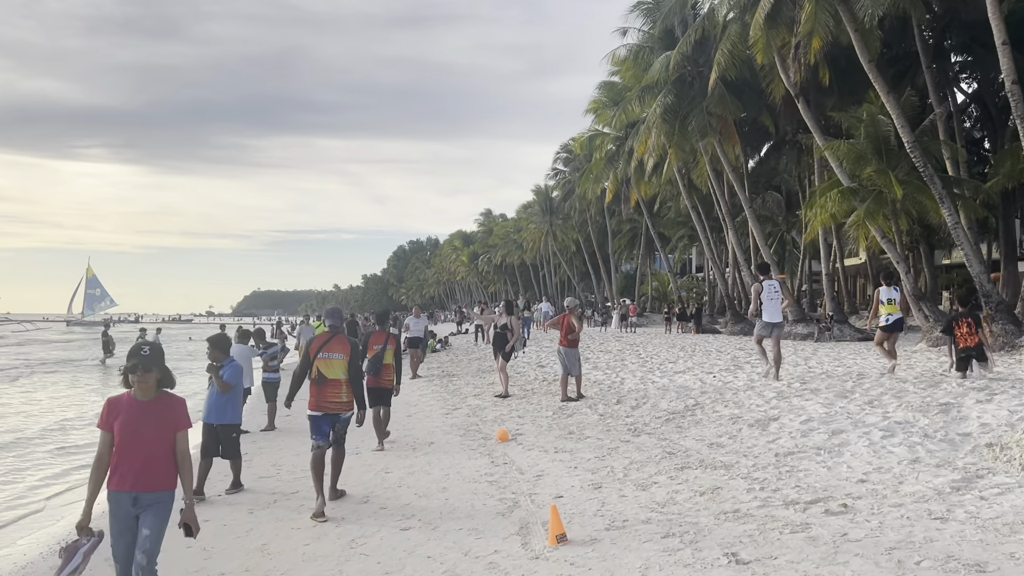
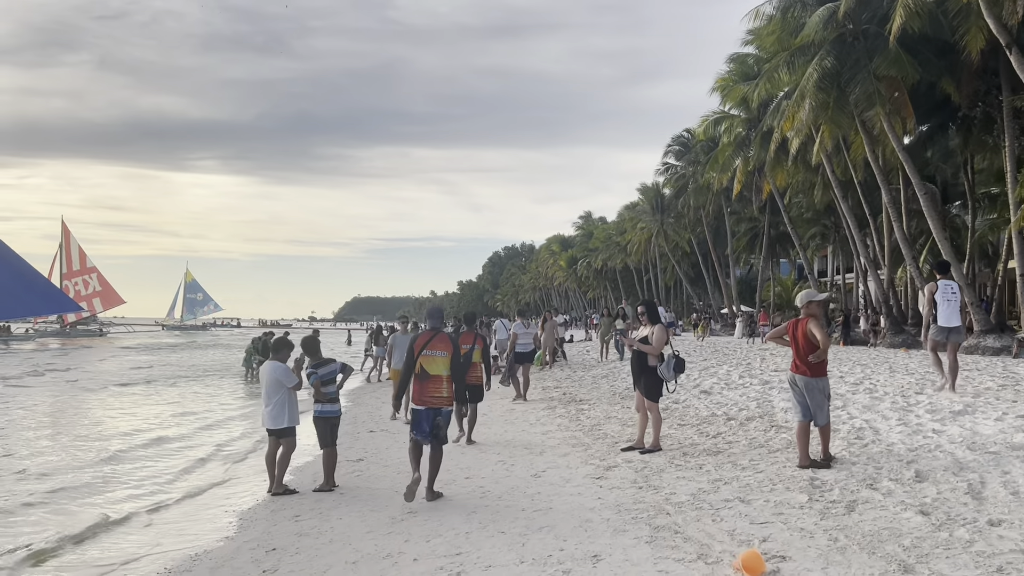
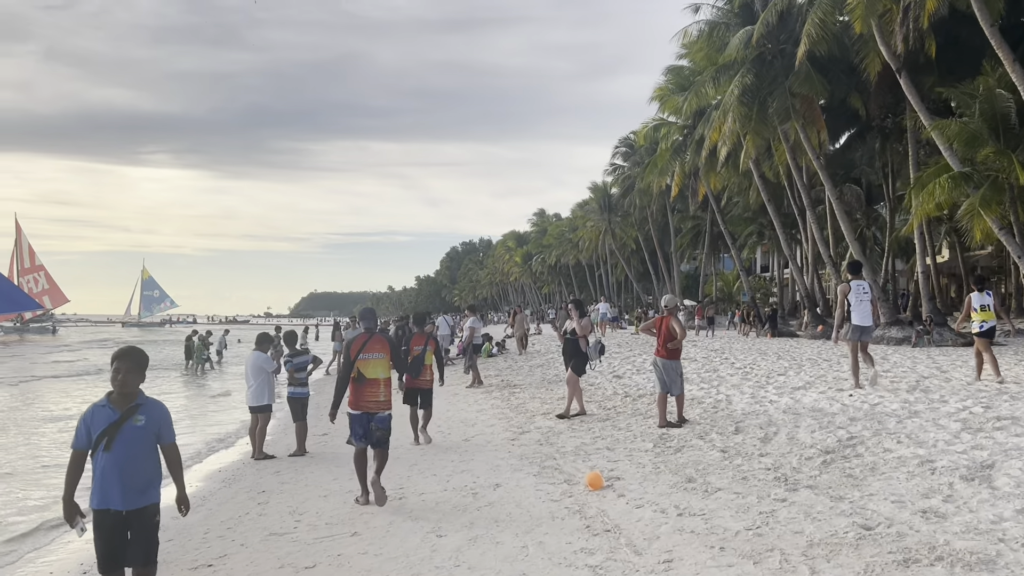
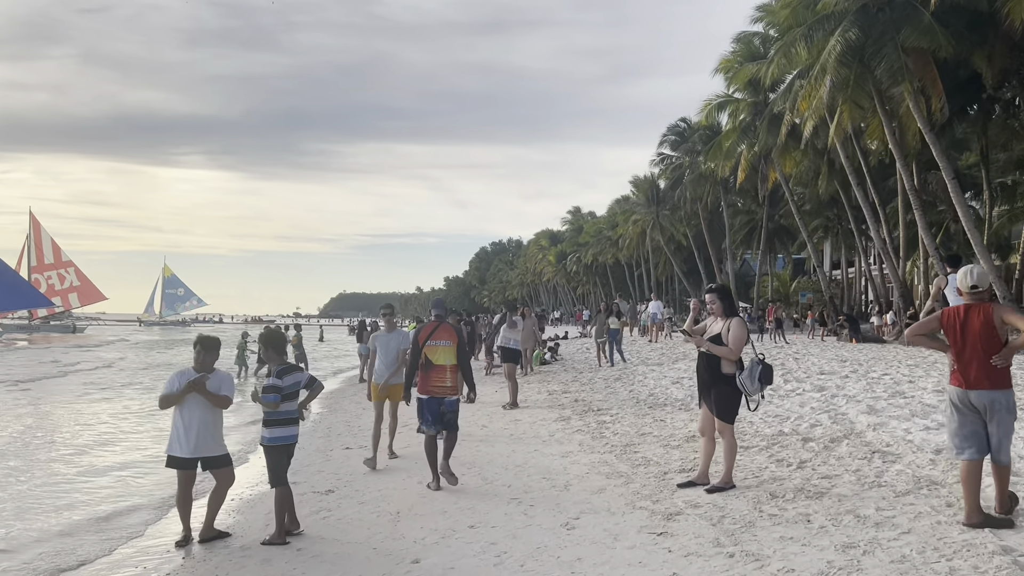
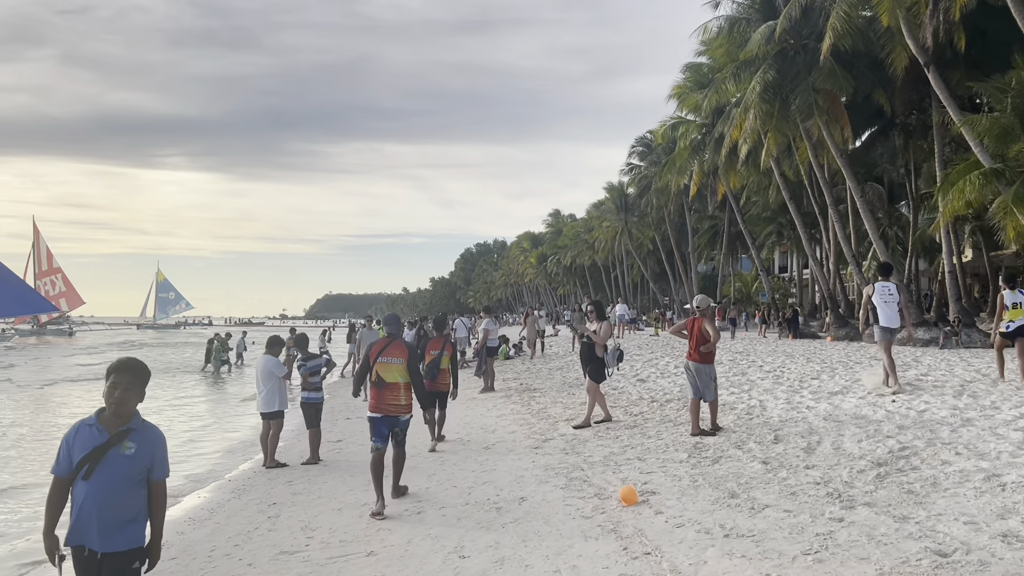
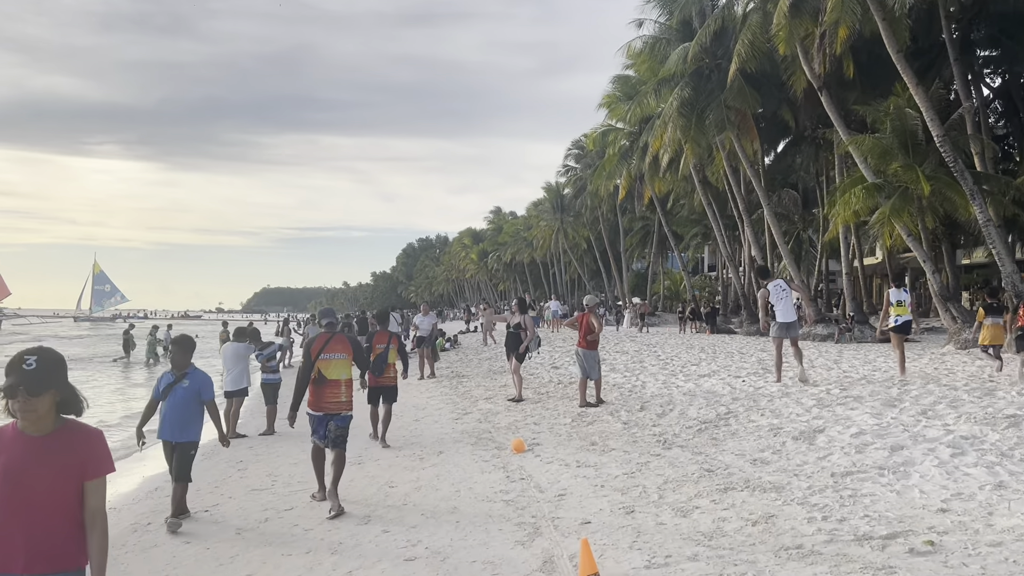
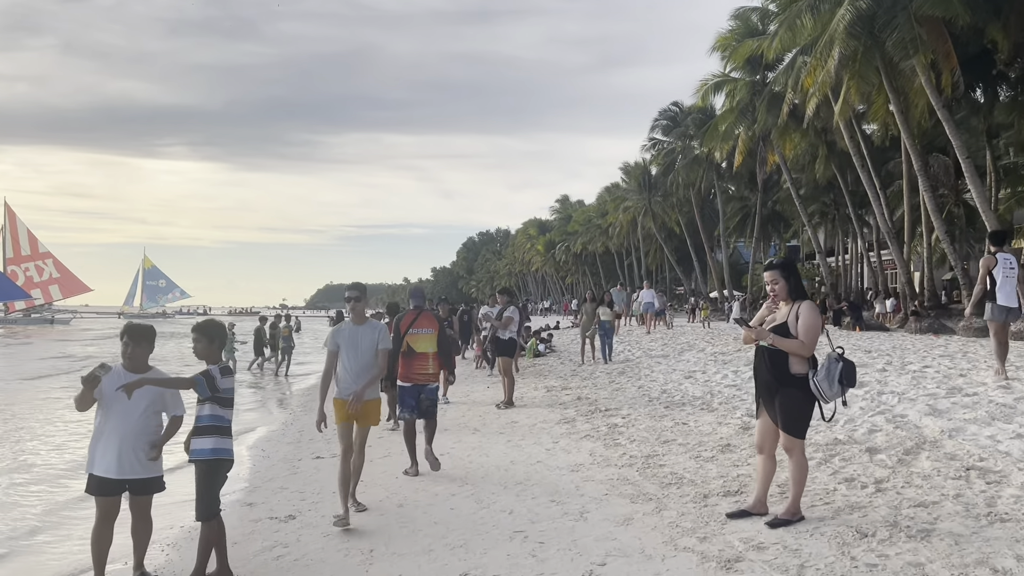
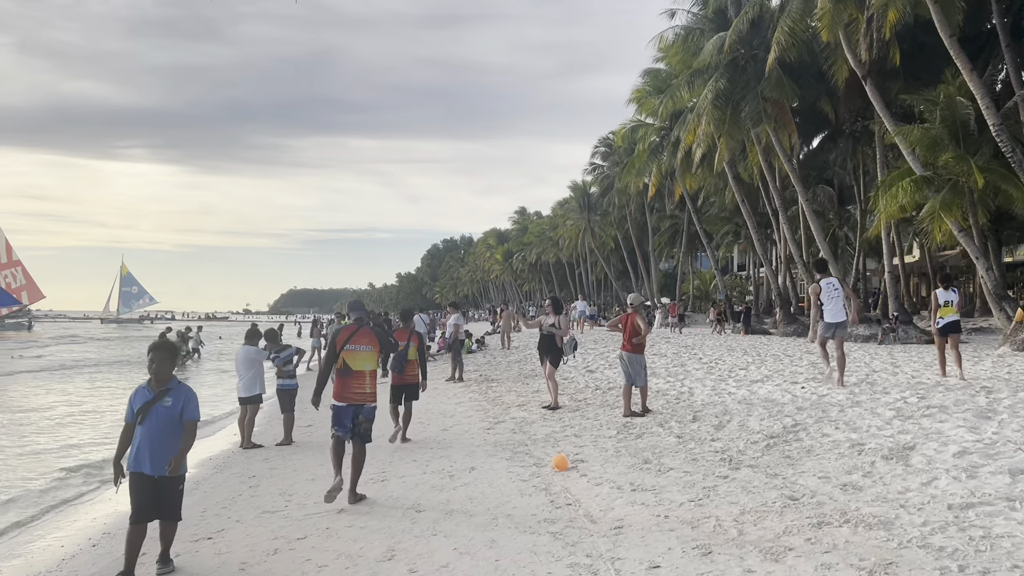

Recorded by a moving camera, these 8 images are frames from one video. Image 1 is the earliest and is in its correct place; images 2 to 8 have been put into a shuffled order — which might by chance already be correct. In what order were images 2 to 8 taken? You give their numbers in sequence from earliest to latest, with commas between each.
6, 8, 3, 5, 2, 4, 7
